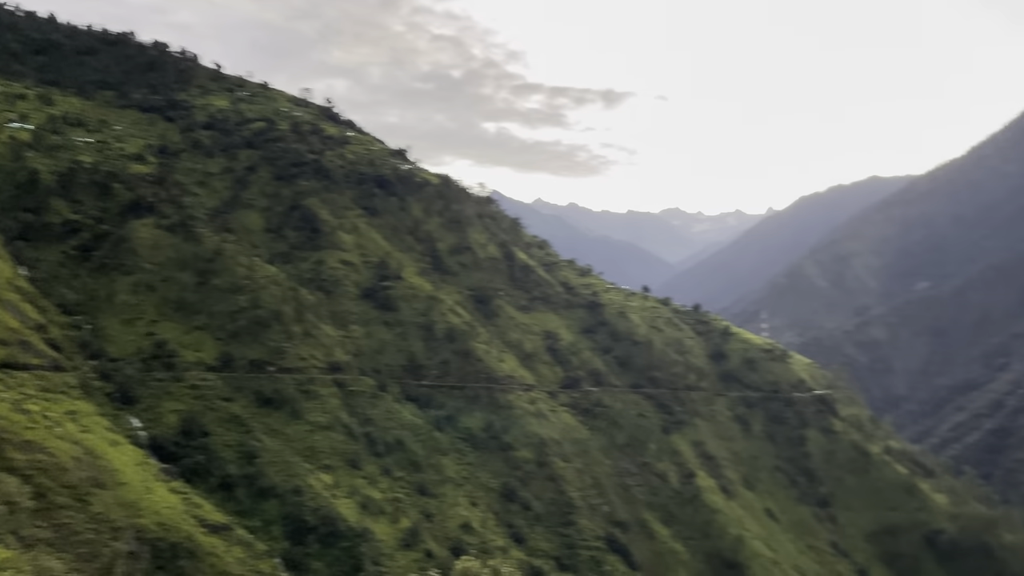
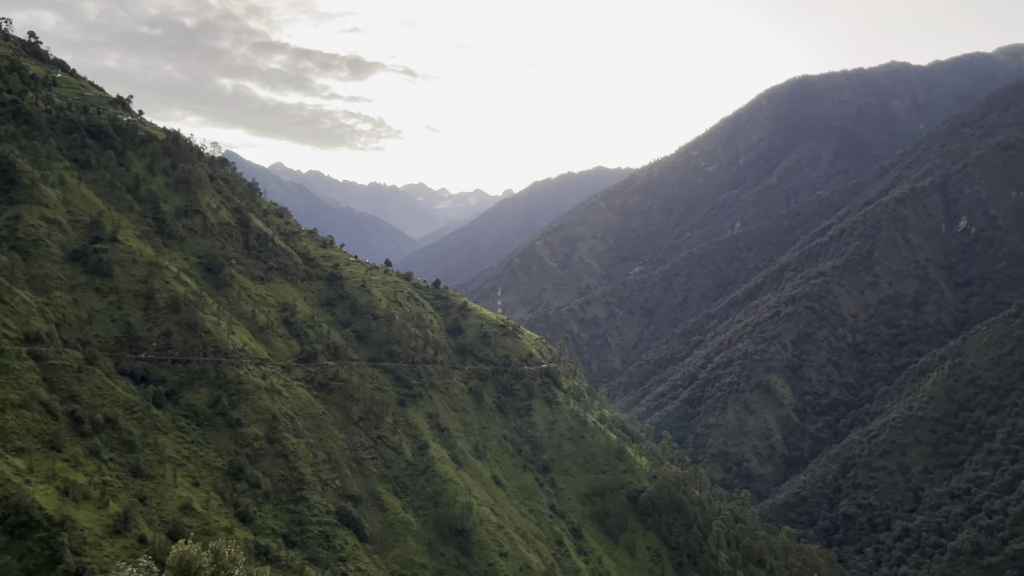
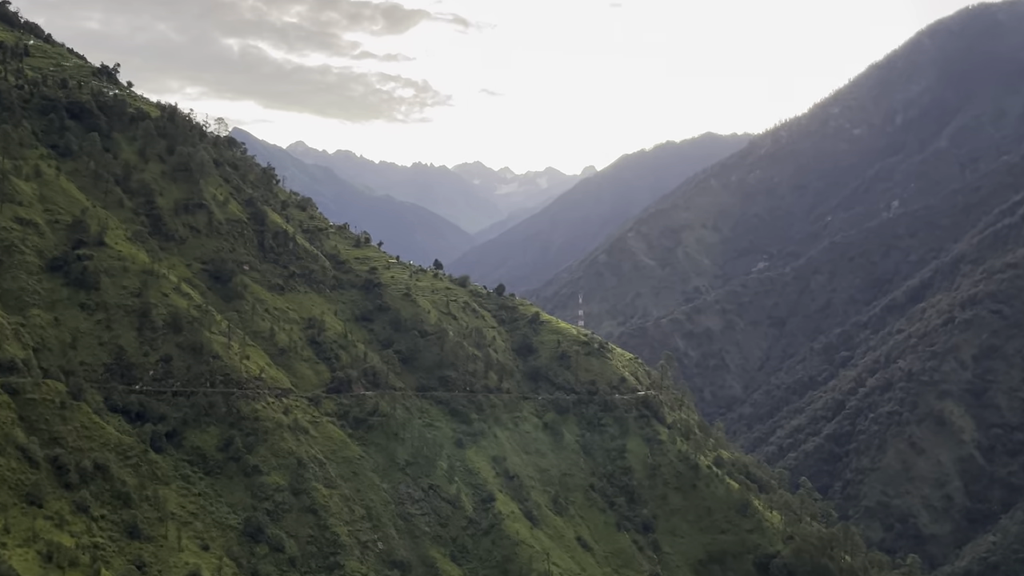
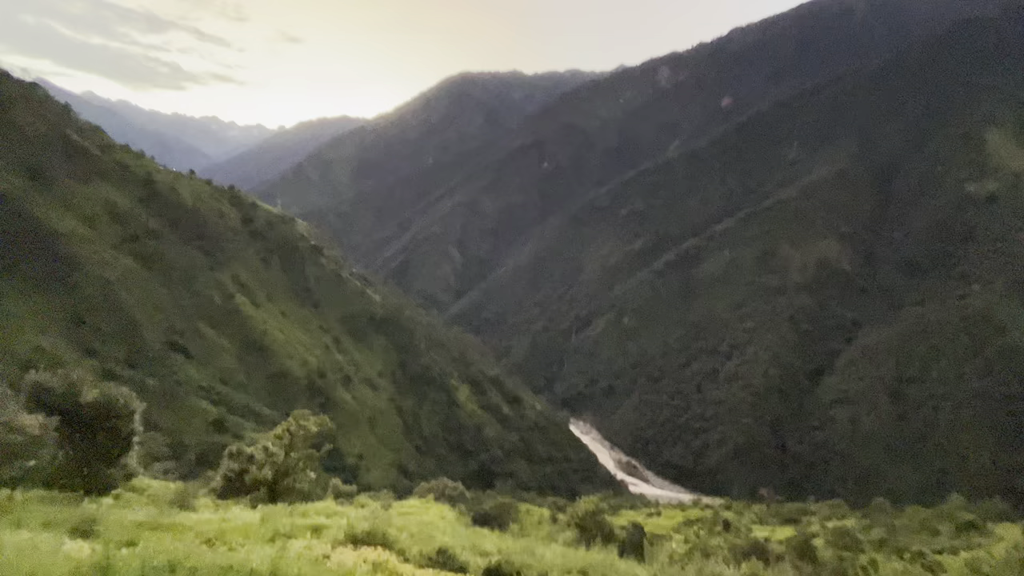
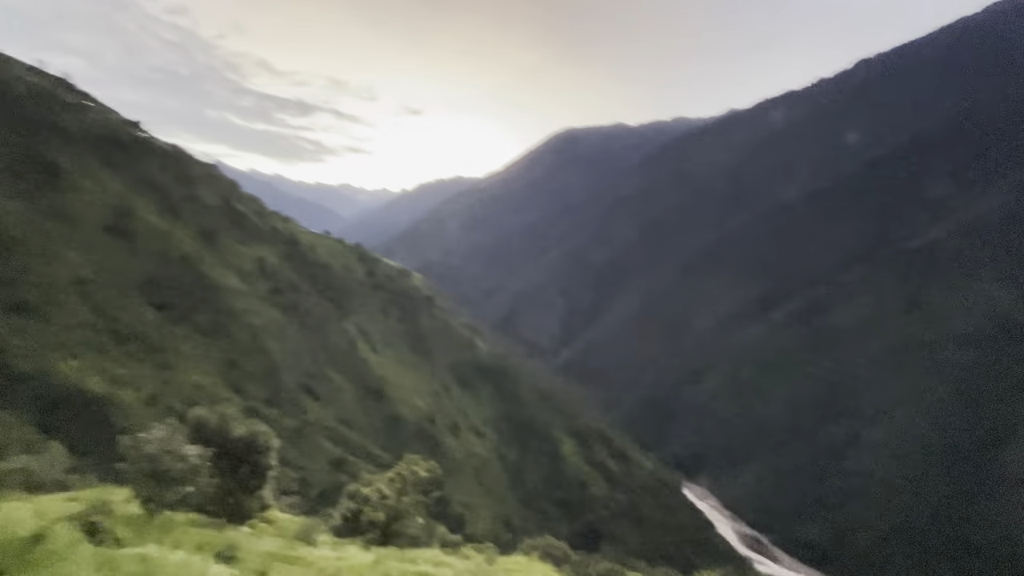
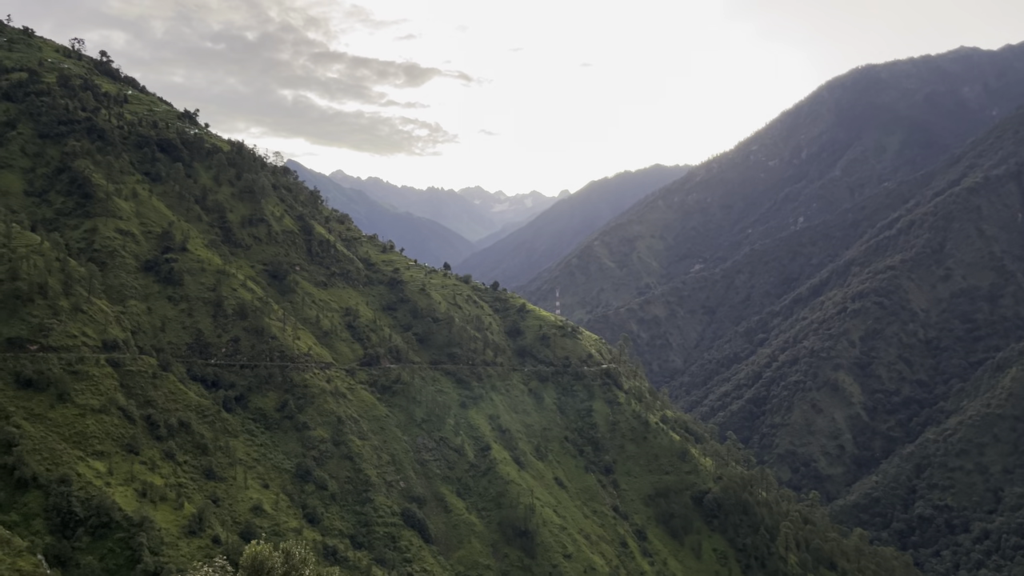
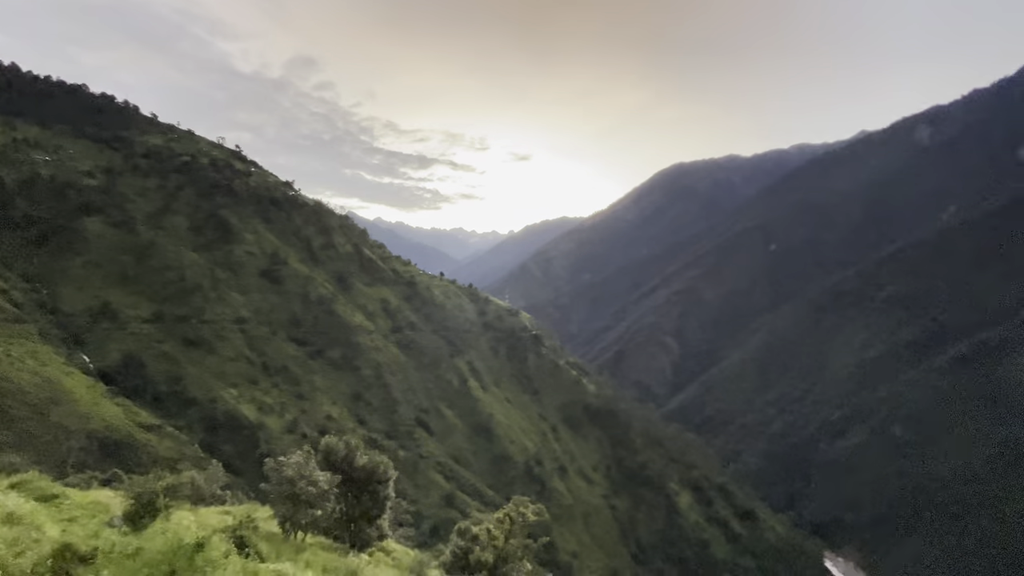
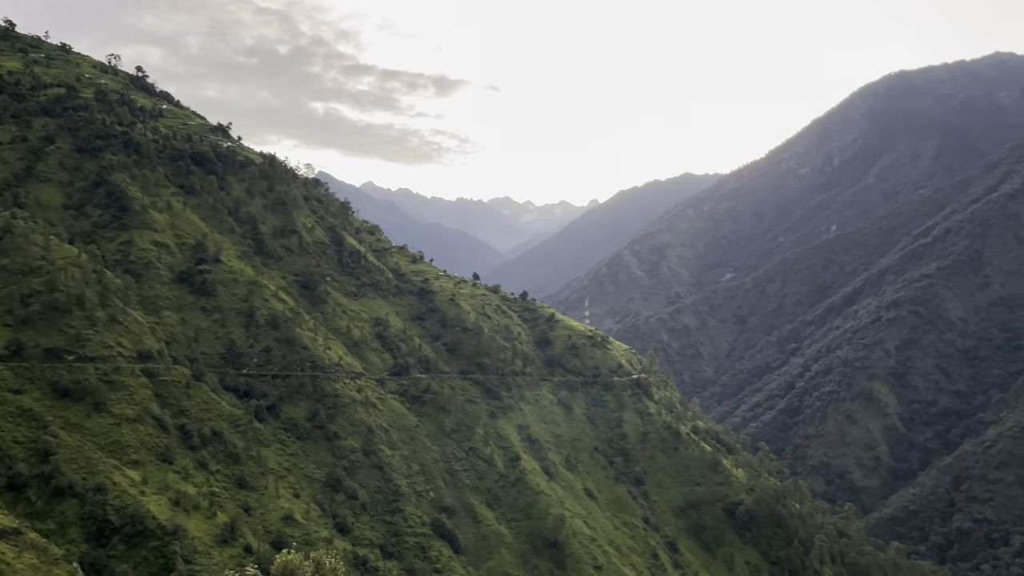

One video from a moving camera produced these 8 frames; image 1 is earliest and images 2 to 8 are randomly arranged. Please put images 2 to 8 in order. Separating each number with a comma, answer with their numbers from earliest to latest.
8, 2, 6, 3, 7, 5, 4
